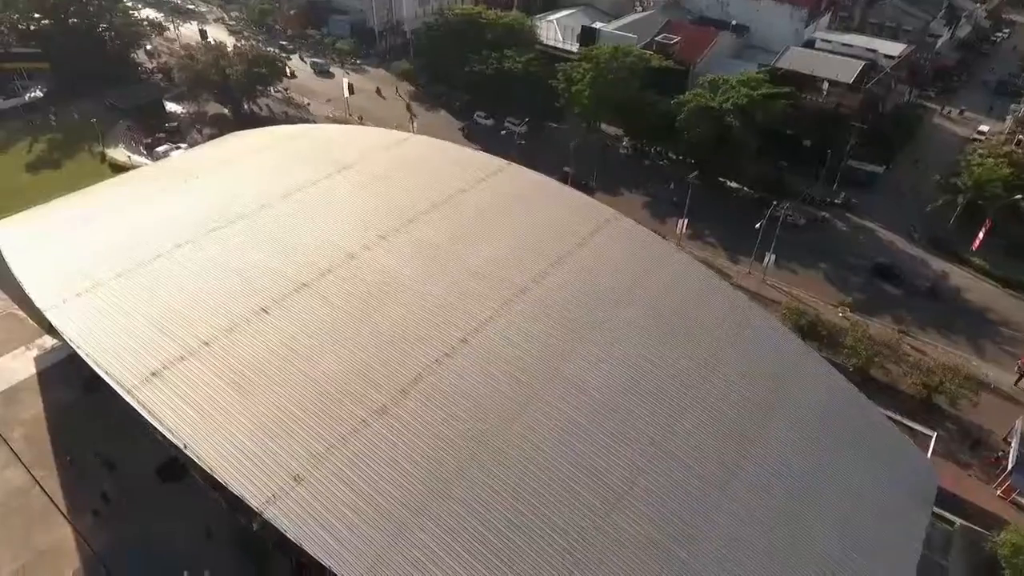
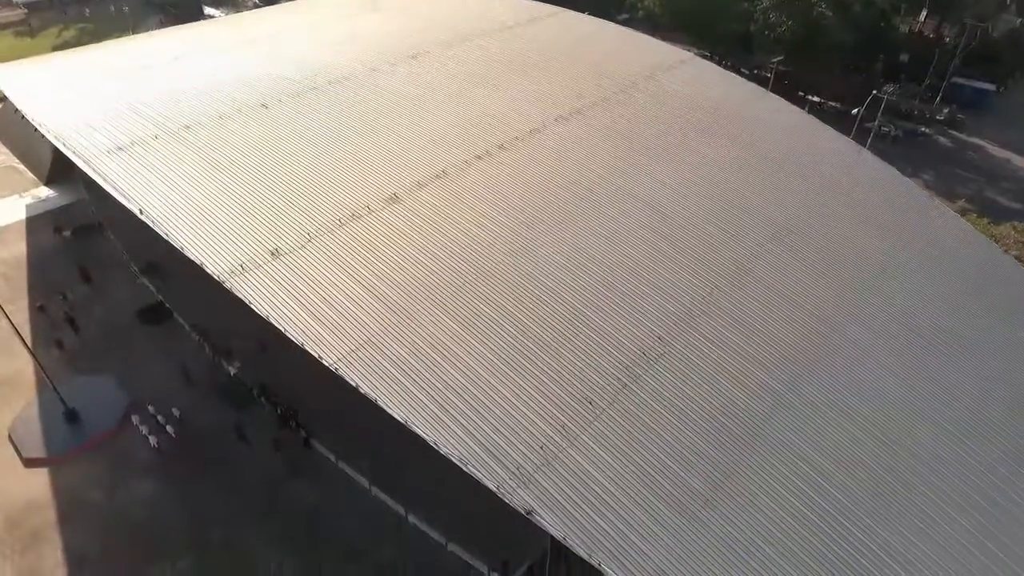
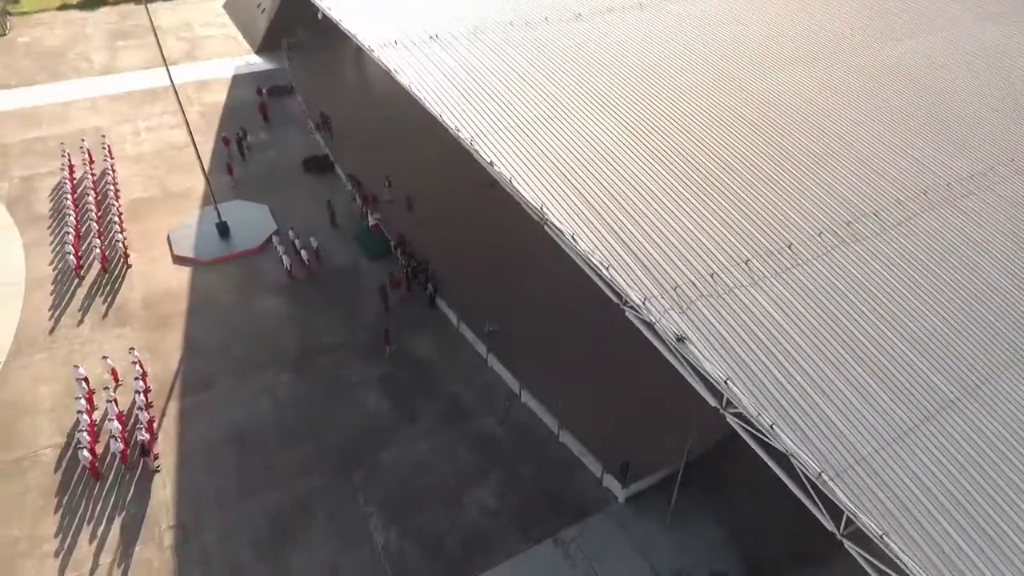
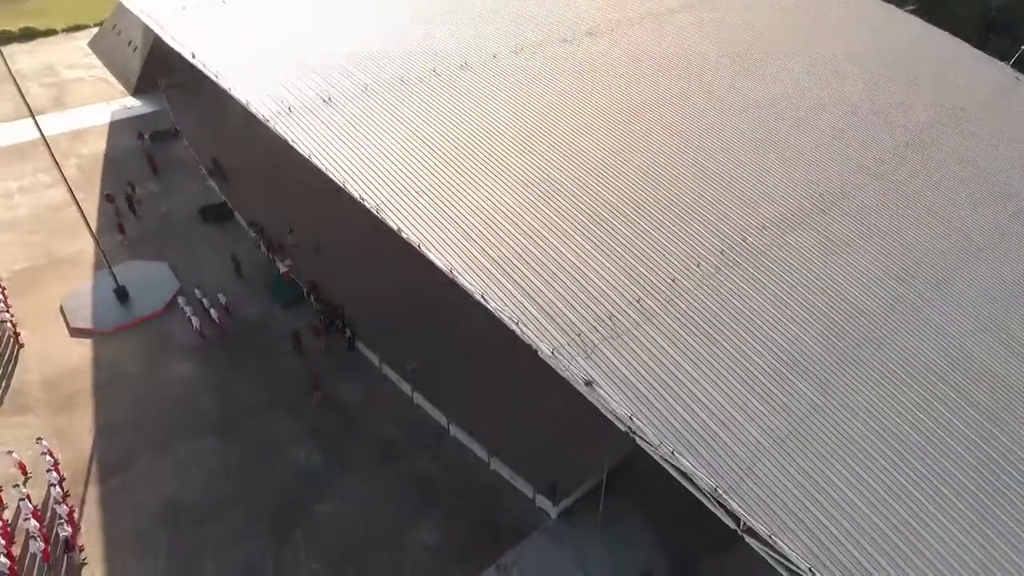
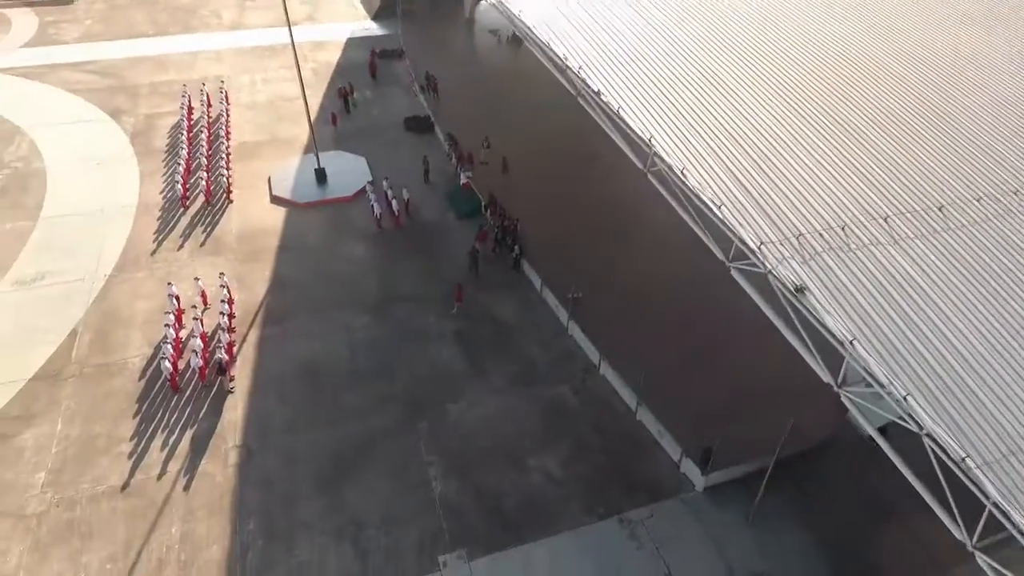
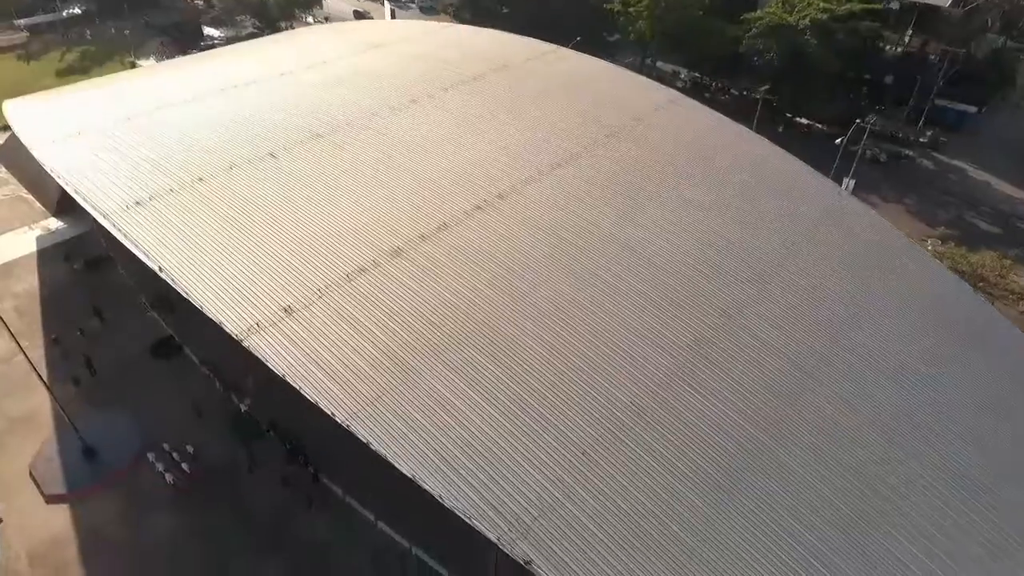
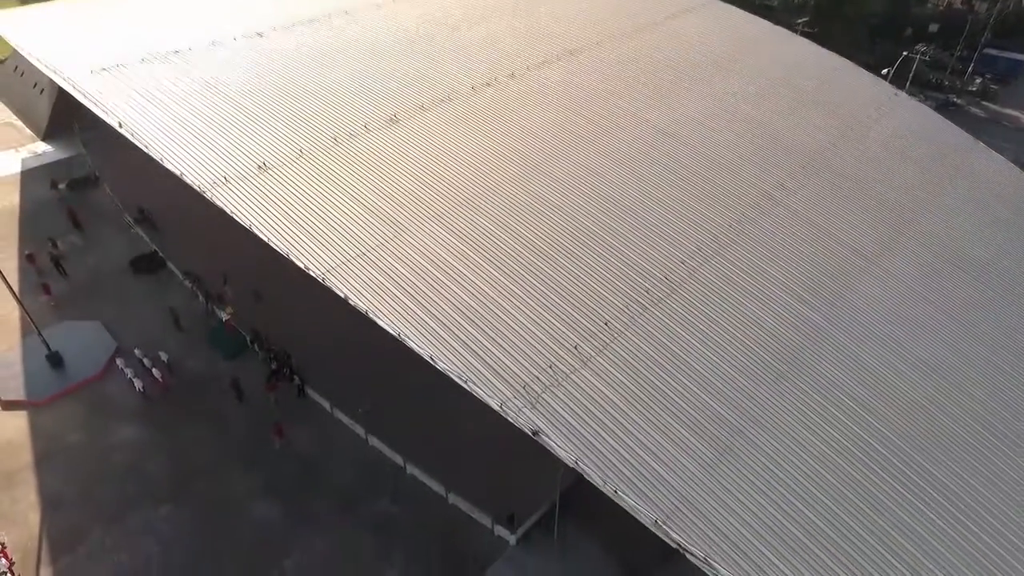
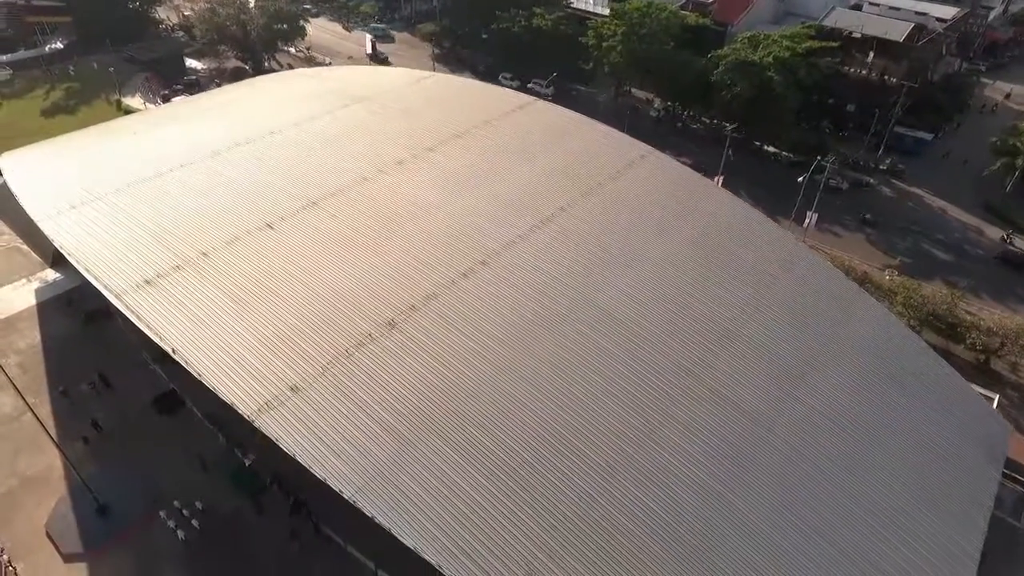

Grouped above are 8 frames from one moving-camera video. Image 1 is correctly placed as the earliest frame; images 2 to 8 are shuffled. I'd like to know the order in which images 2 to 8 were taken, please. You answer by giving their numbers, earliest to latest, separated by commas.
8, 6, 2, 7, 4, 3, 5
